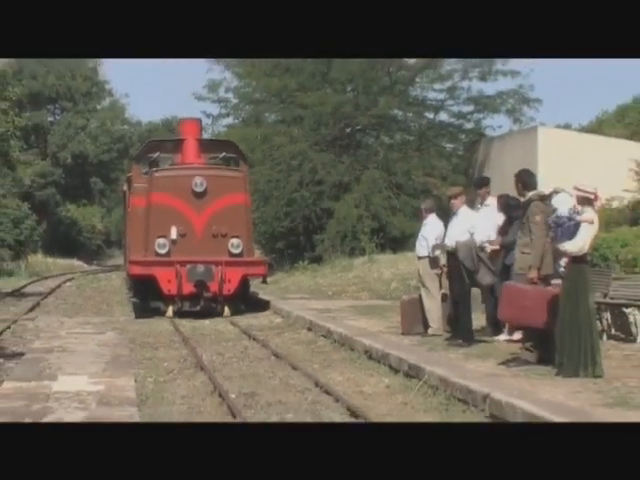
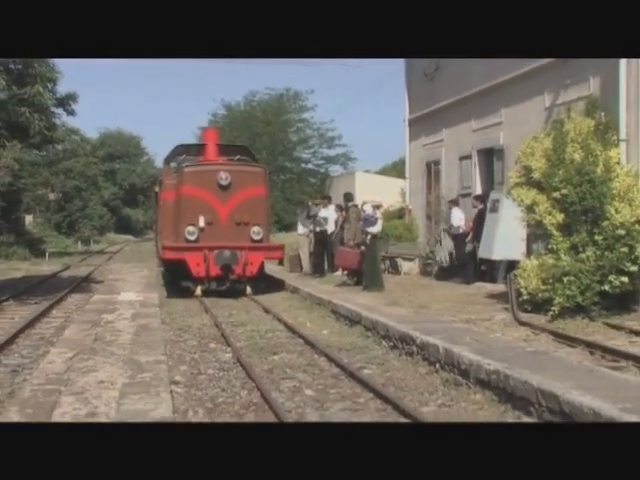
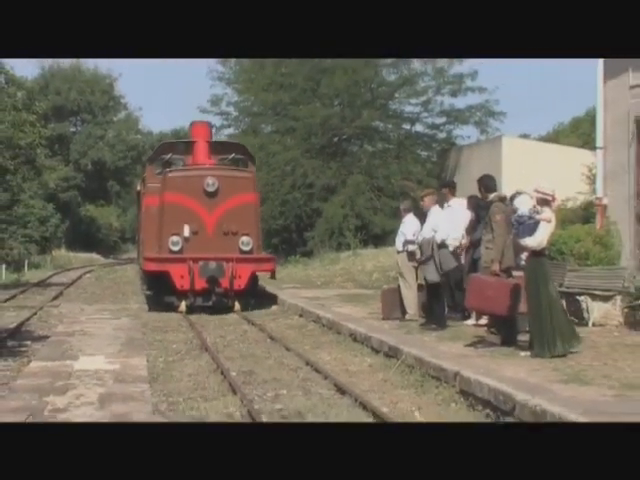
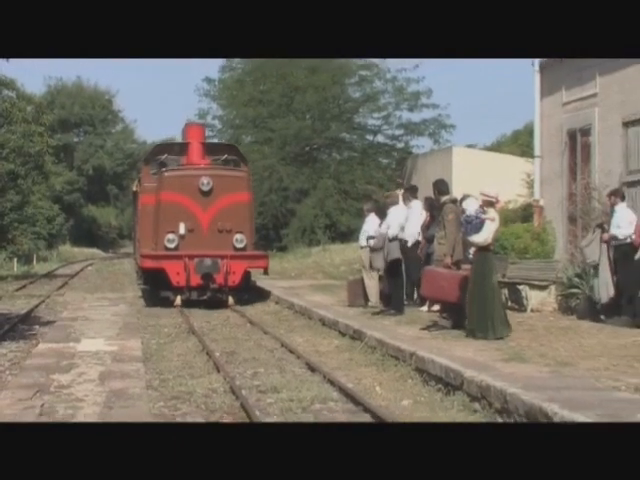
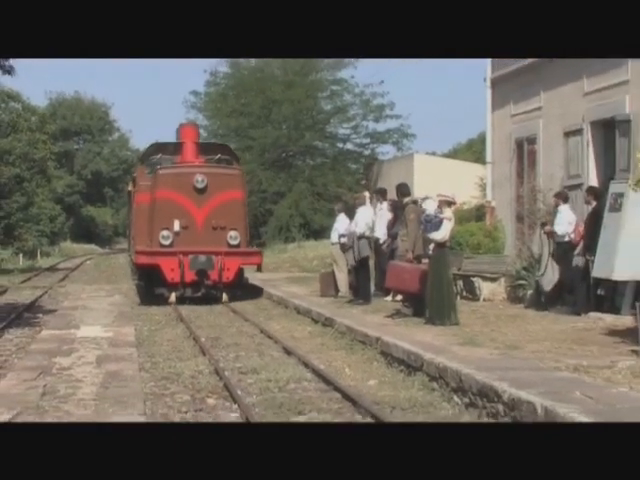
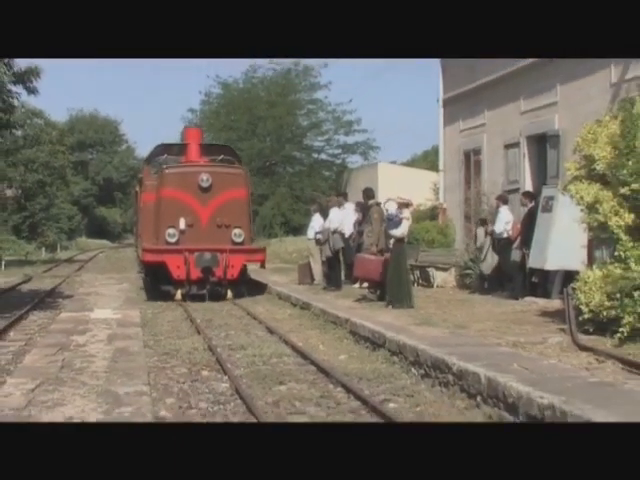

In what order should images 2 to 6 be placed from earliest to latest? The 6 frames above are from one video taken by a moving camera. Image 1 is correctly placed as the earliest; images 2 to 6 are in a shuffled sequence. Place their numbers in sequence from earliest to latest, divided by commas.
3, 4, 5, 6, 2
